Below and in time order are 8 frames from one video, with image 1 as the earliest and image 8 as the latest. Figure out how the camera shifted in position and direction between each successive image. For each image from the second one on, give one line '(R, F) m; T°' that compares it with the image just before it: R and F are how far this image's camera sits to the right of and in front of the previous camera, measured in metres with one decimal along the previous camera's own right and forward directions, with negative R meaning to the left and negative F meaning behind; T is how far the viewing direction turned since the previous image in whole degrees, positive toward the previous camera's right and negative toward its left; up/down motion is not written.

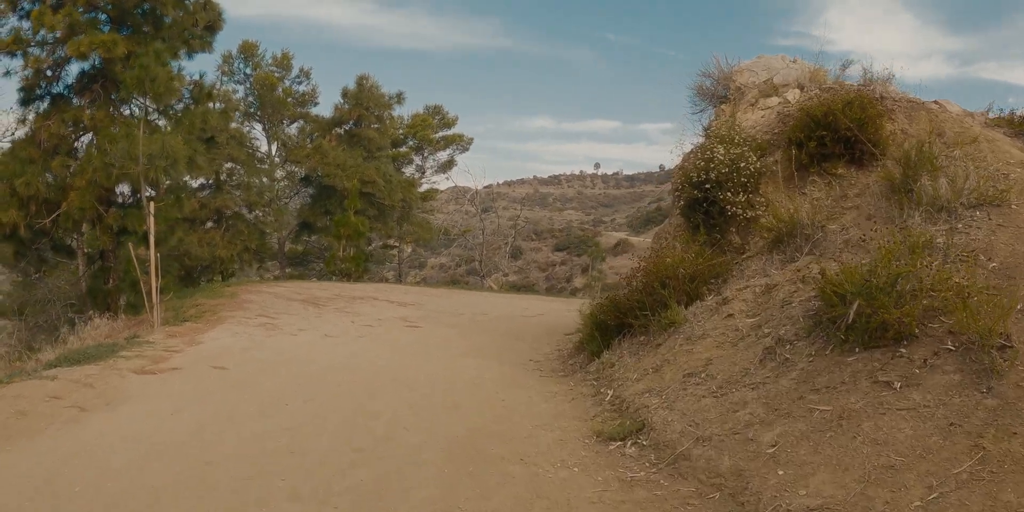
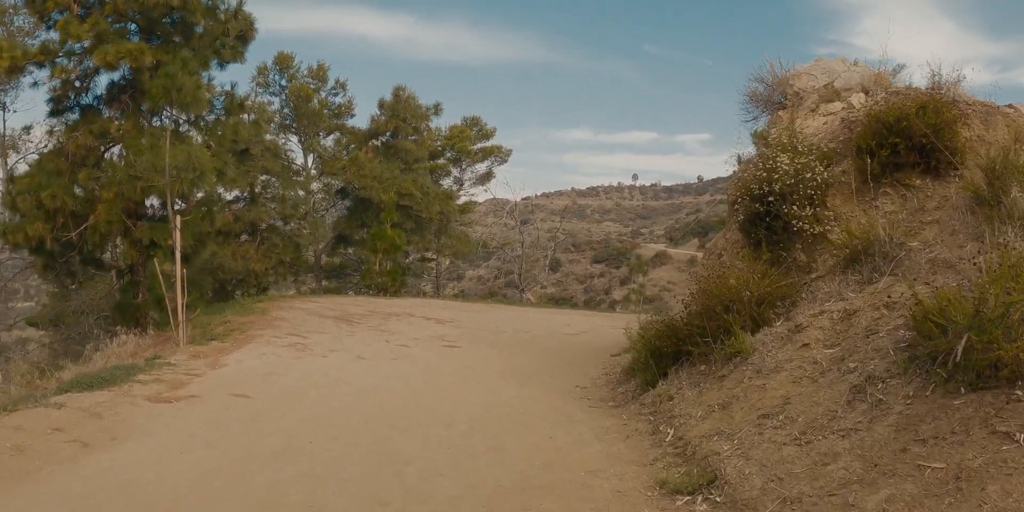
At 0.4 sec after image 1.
(-0.1, +0.6) m; -3°
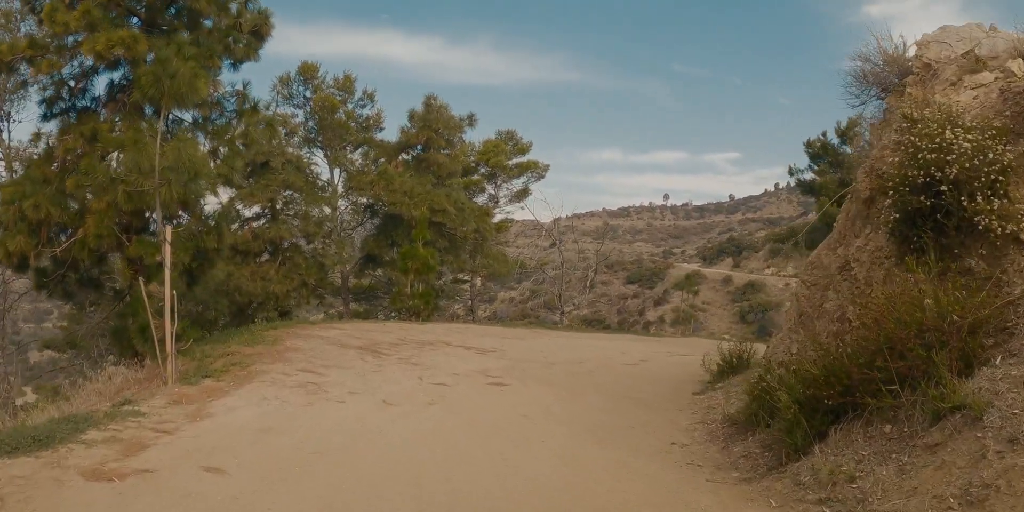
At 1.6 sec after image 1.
(-0.4, +2.0) m; -2°
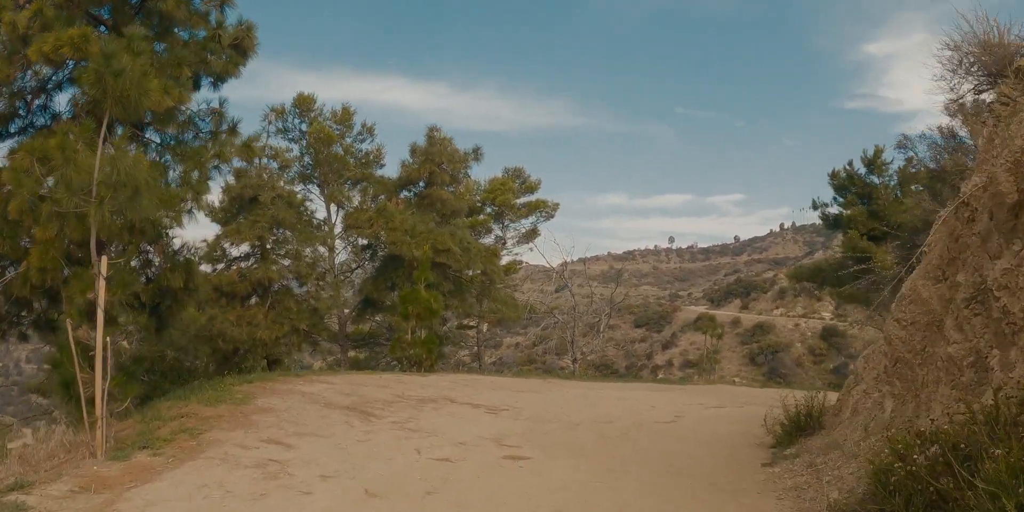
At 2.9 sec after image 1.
(-0.1, +1.8) m; 0°
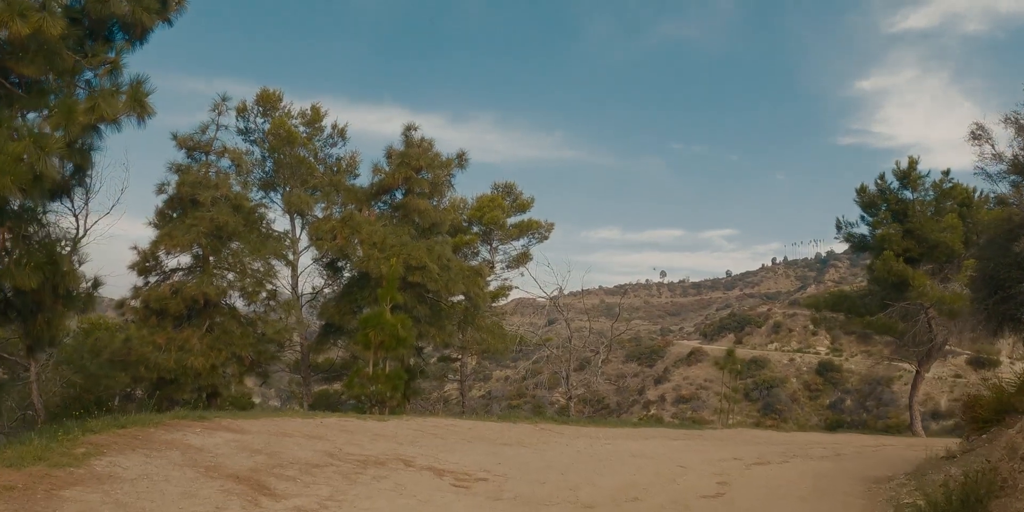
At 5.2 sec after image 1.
(+0.1, +3.1) m; +1°
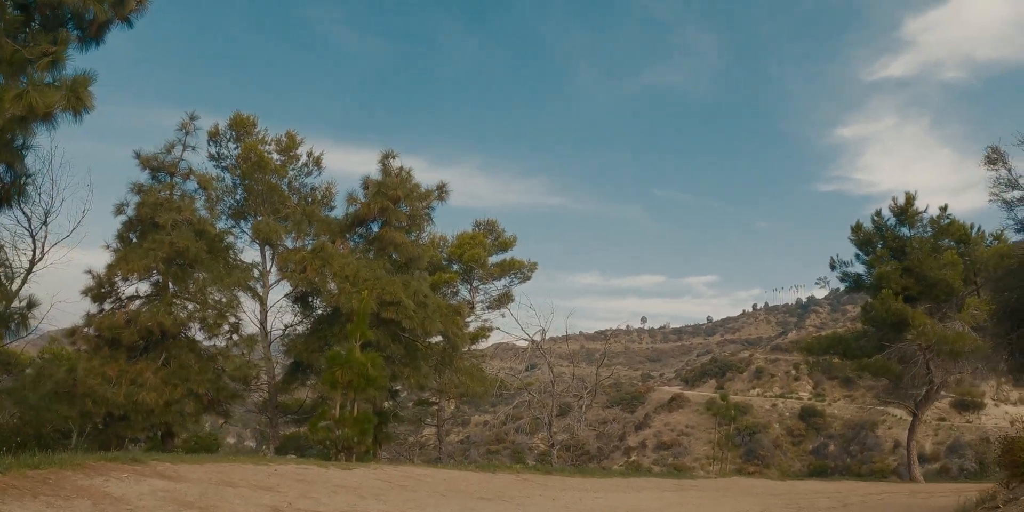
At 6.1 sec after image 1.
(0.0, +1.0) m; +1°
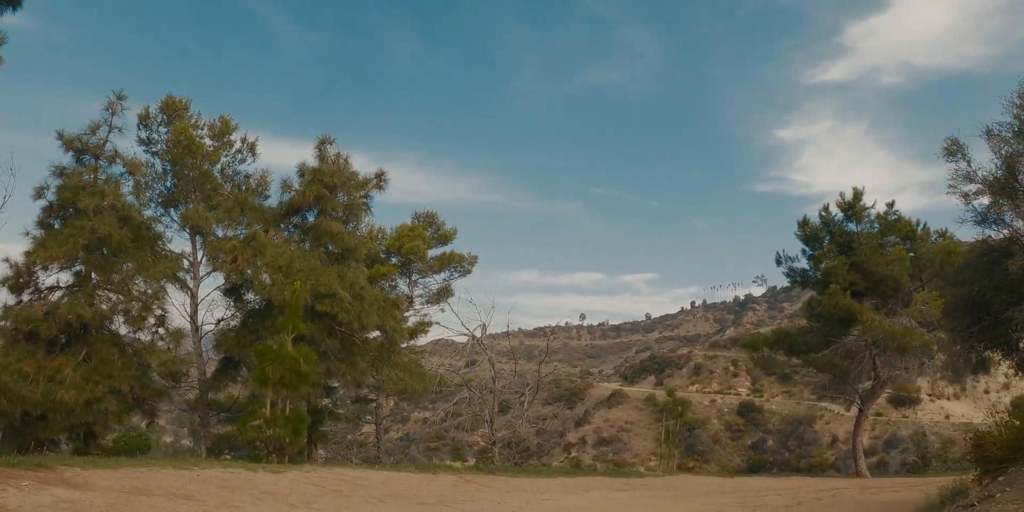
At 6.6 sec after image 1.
(-0.1, +0.7) m; +4°
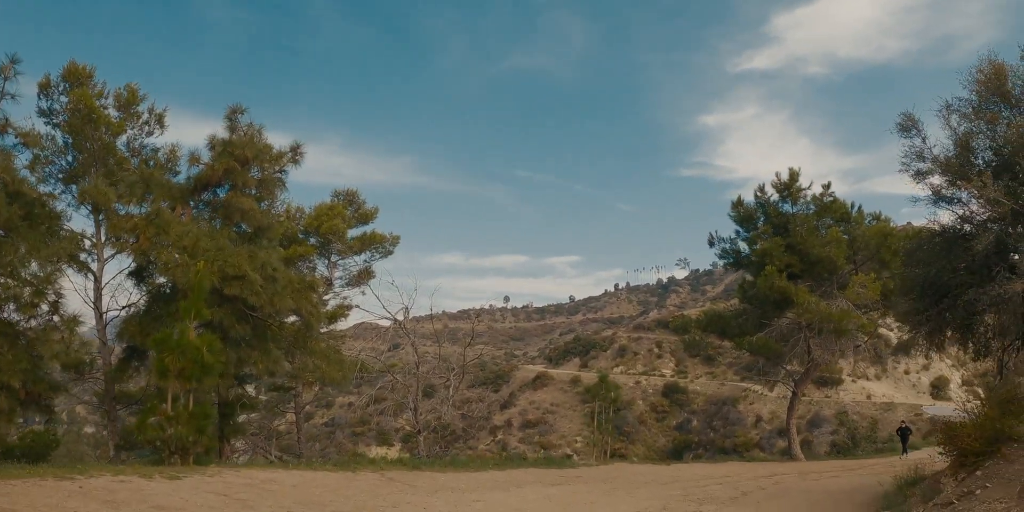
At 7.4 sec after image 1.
(-0.1, +1.1) m; +6°
